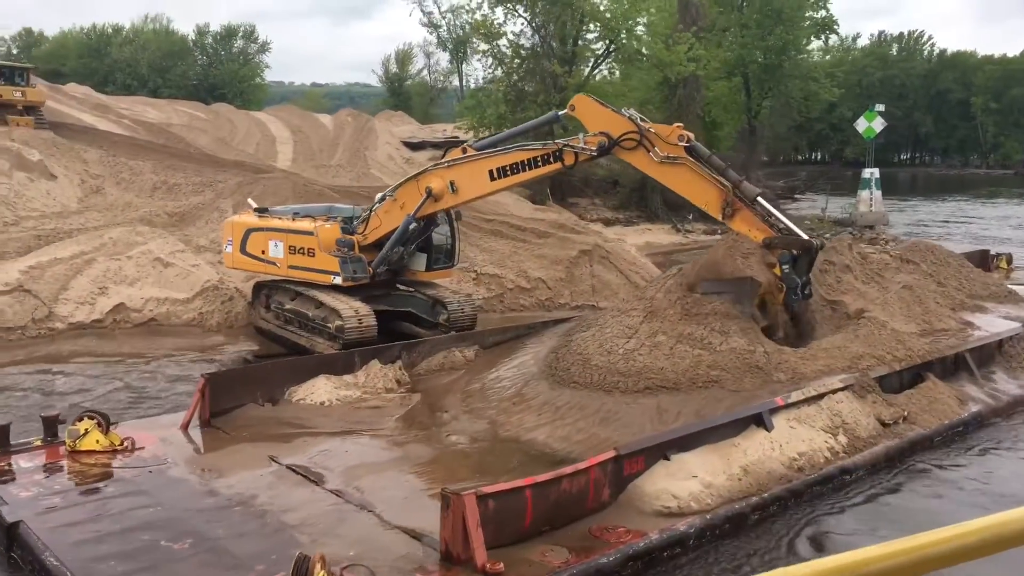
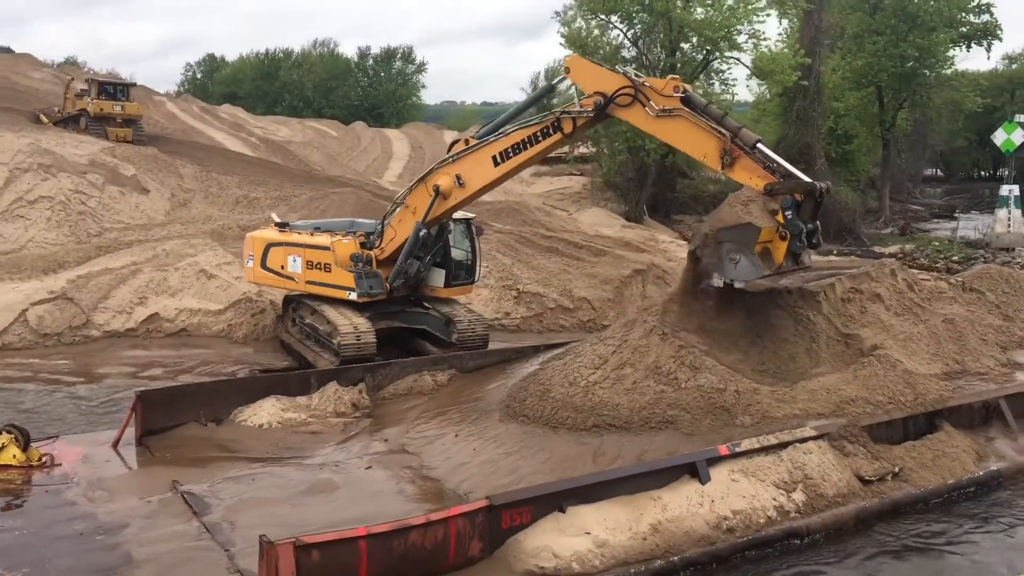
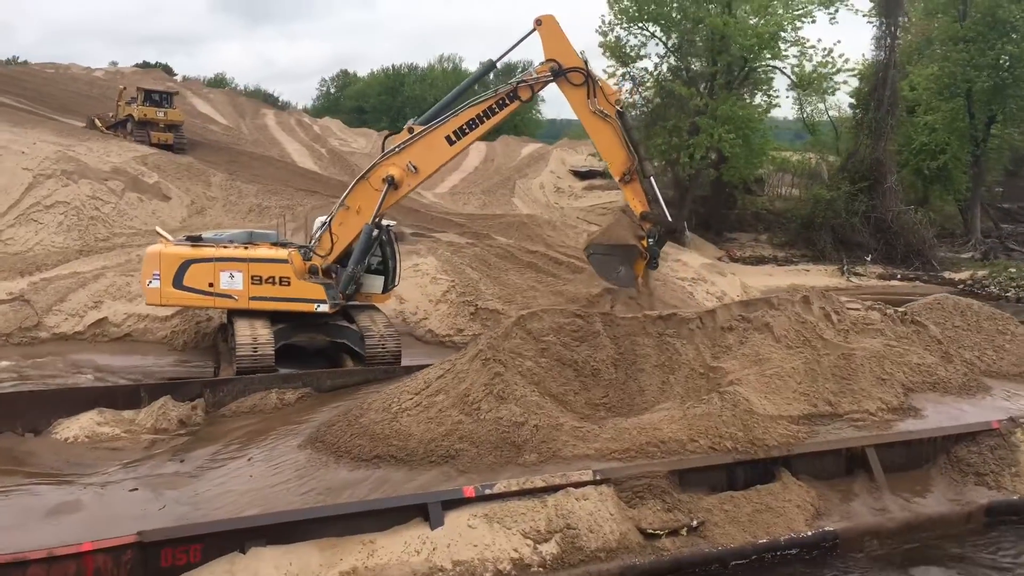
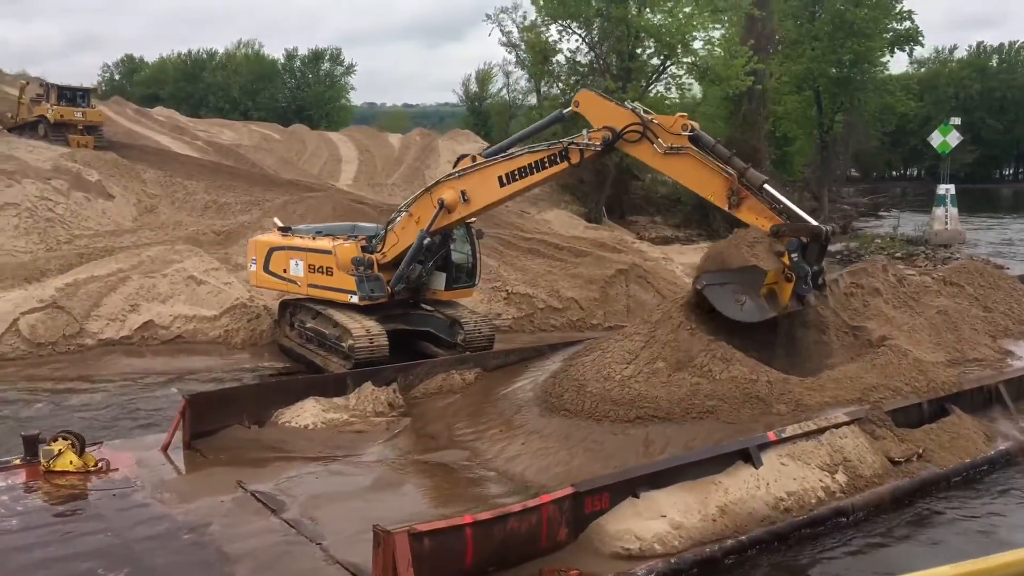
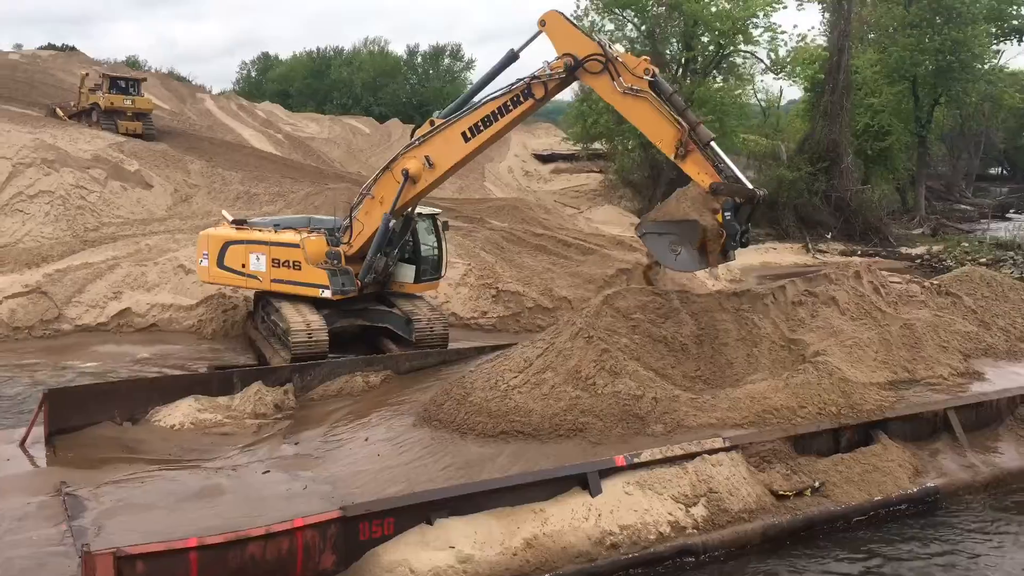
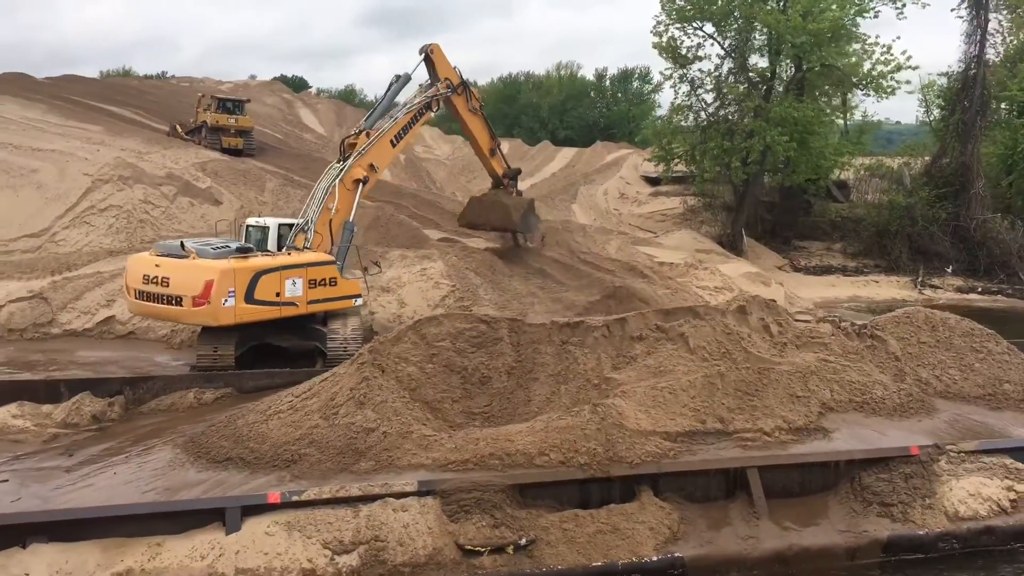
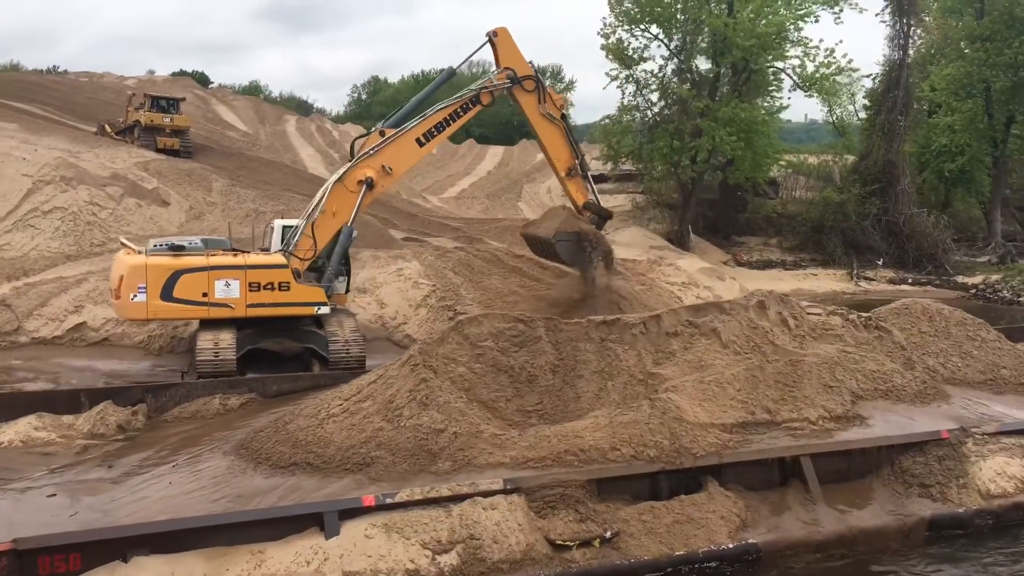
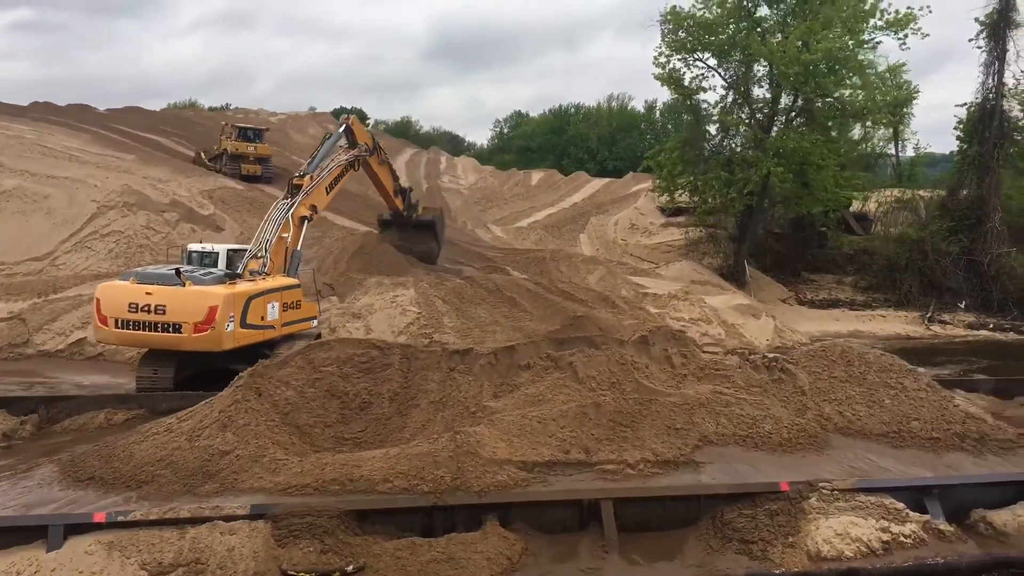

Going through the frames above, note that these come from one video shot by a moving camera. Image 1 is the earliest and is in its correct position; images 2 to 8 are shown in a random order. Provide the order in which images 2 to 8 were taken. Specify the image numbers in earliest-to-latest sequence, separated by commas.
4, 2, 5, 3, 7, 6, 8
